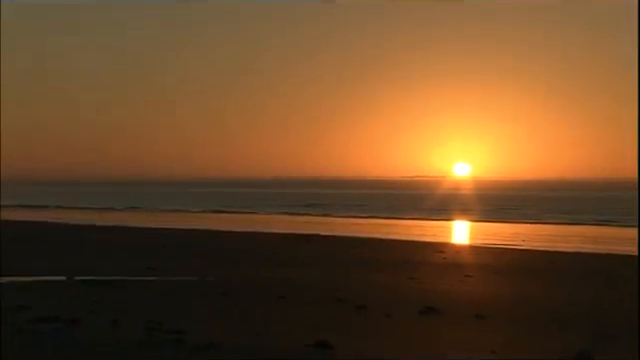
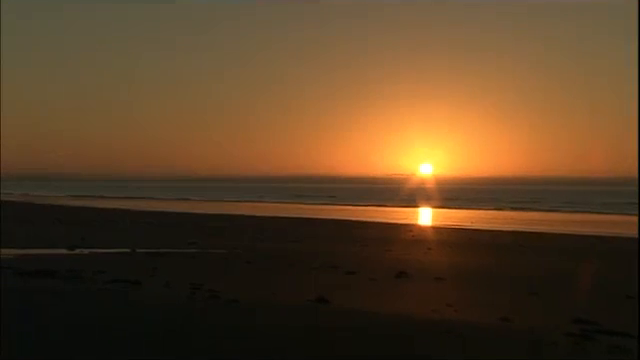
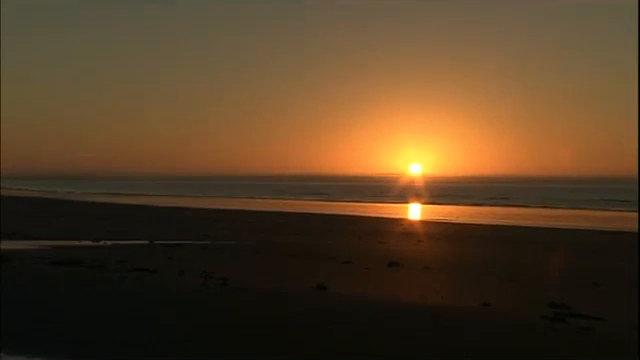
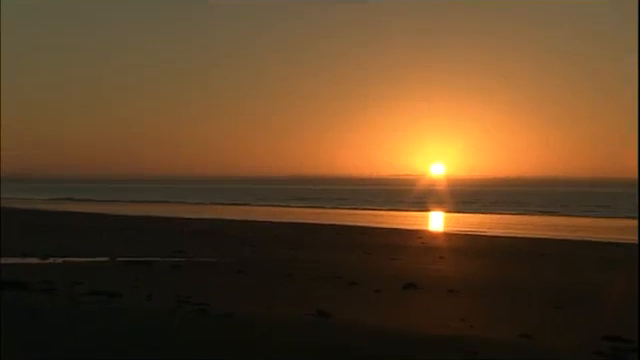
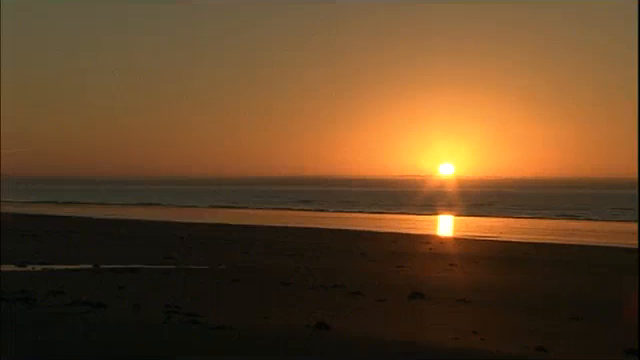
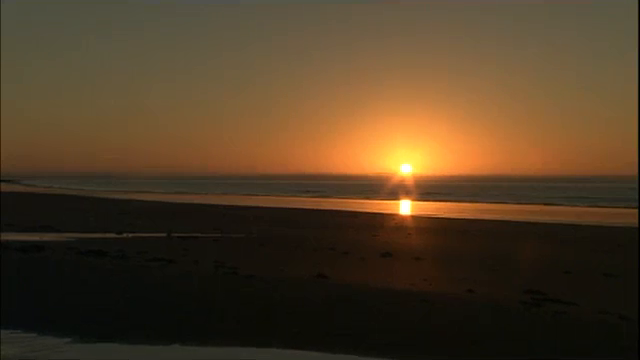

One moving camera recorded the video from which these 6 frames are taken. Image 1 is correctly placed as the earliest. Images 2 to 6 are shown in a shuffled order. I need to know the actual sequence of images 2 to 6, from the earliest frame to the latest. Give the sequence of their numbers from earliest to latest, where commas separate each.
5, 4, 2, 3, 6
